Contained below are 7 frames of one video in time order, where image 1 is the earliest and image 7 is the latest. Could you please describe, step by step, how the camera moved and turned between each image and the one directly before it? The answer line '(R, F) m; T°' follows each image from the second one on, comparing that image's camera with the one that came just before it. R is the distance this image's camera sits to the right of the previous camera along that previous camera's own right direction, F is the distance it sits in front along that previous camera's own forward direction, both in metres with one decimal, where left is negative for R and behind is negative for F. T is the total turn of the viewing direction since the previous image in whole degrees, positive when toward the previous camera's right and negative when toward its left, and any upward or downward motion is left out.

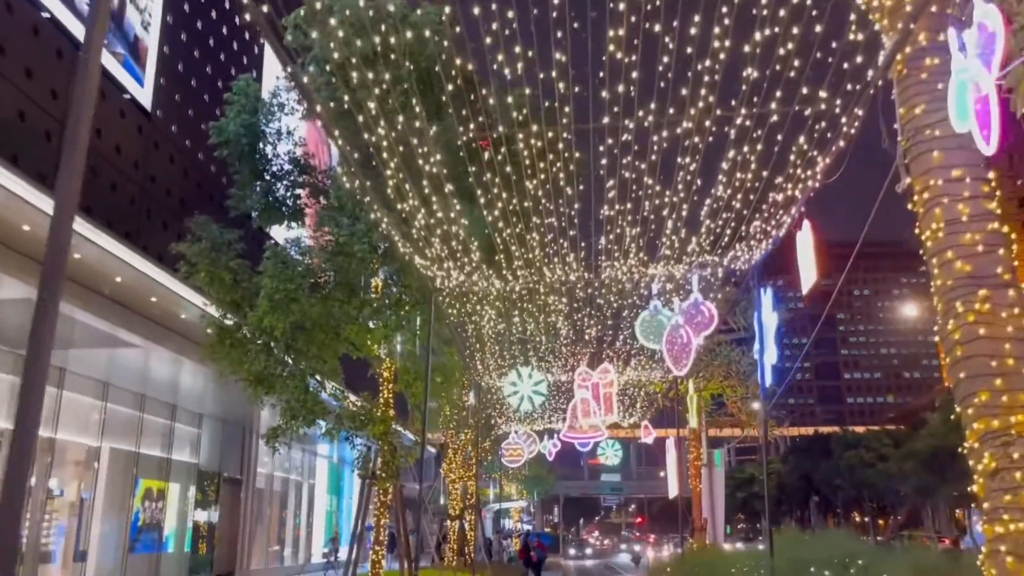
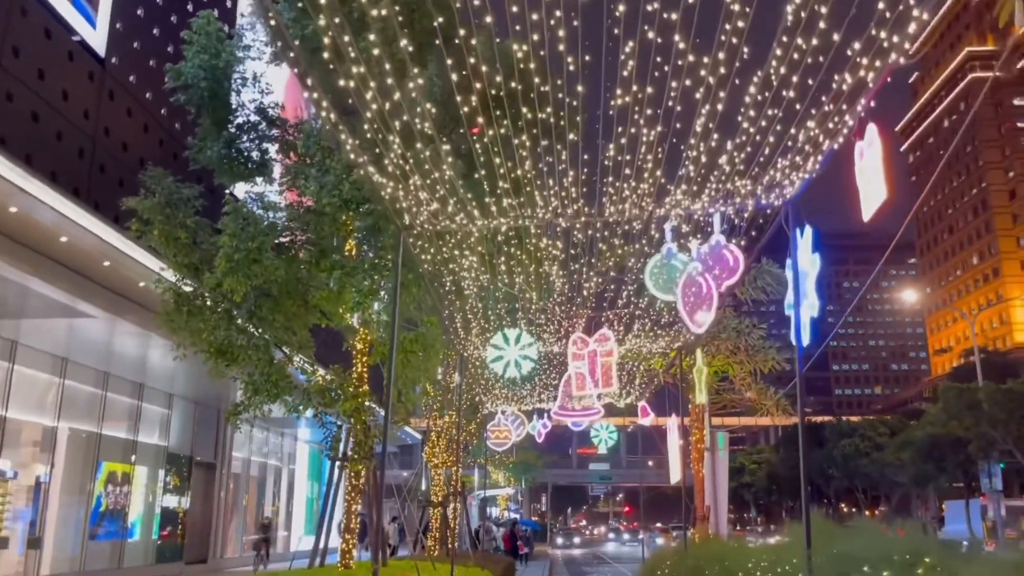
(0.0, +0.9) m; +1°
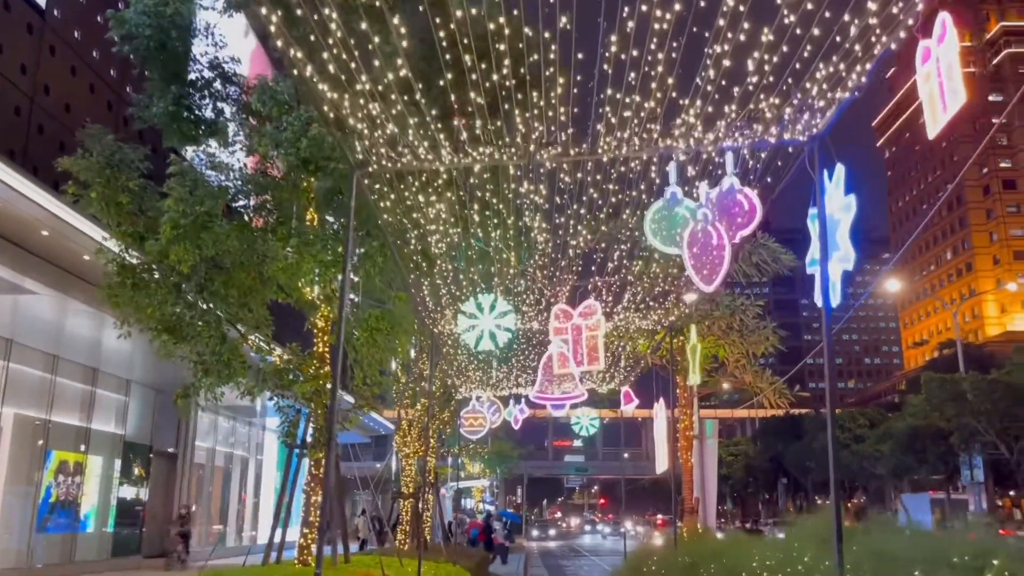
(0.0, +0.7) m; +2°
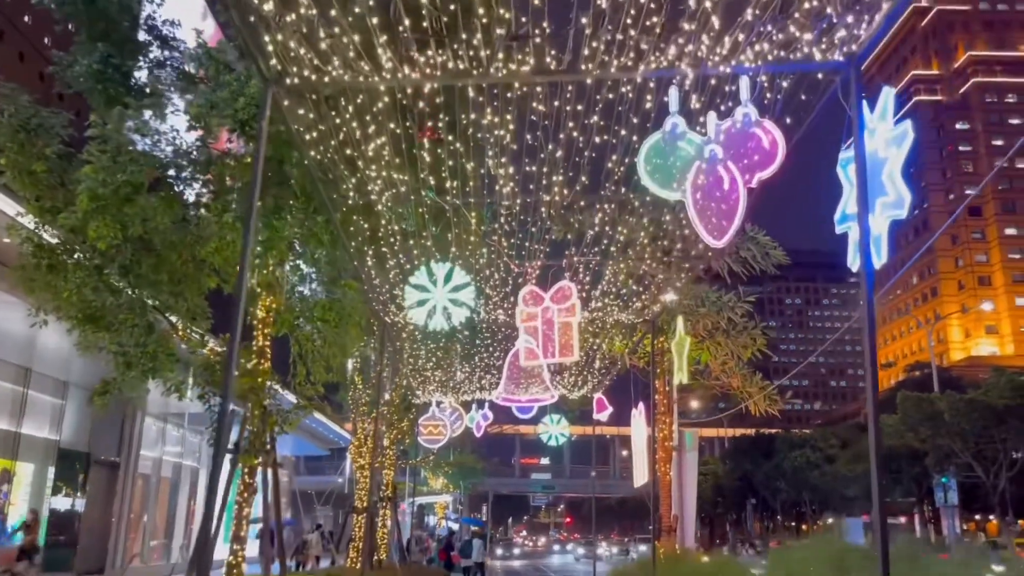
(+0.1, +0.8) m; +2°
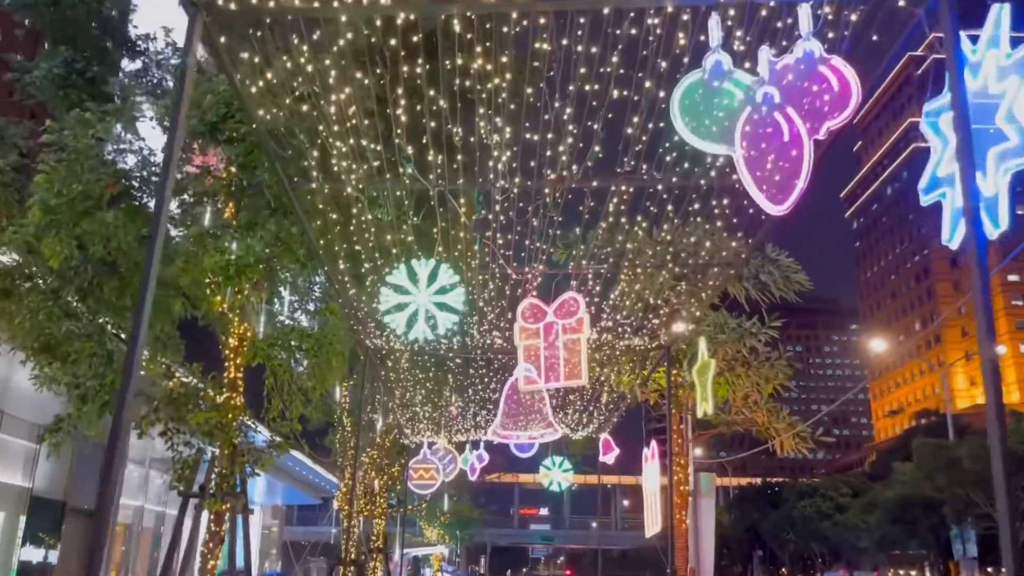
(0.0, +0.7) m; 0°
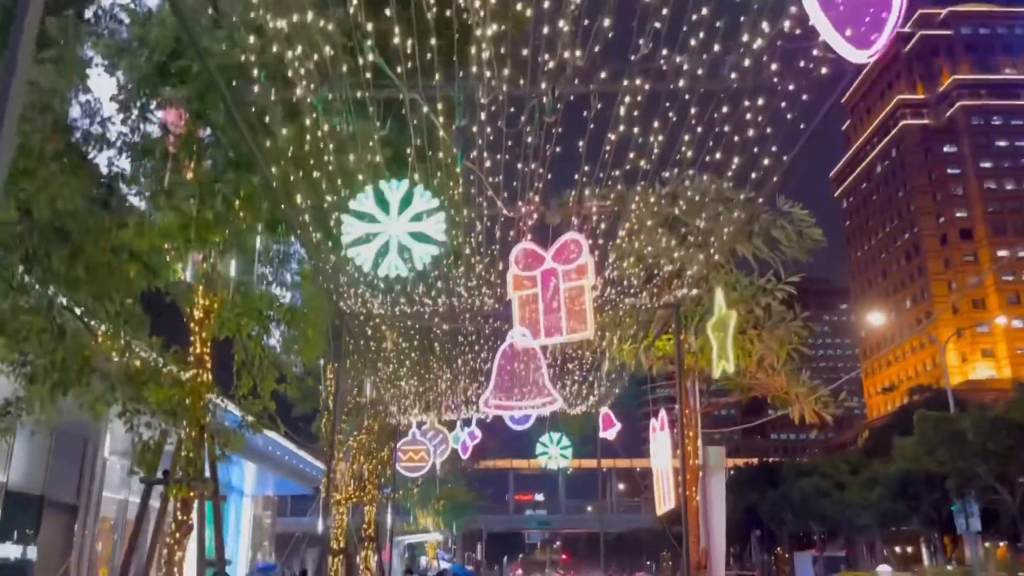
(0.0, +0.6) m; +1°
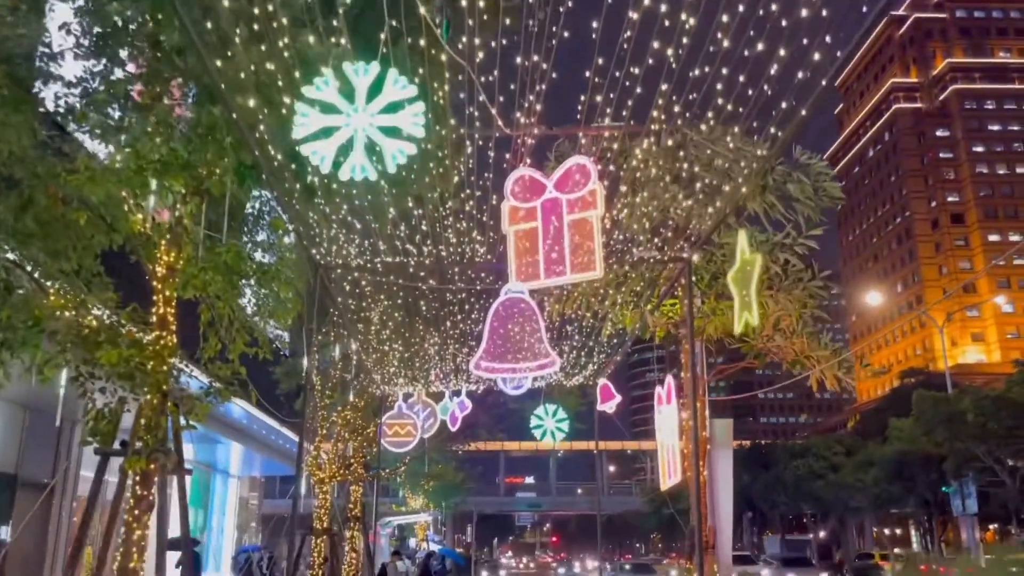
(0.0, +0.5) m; +1°
